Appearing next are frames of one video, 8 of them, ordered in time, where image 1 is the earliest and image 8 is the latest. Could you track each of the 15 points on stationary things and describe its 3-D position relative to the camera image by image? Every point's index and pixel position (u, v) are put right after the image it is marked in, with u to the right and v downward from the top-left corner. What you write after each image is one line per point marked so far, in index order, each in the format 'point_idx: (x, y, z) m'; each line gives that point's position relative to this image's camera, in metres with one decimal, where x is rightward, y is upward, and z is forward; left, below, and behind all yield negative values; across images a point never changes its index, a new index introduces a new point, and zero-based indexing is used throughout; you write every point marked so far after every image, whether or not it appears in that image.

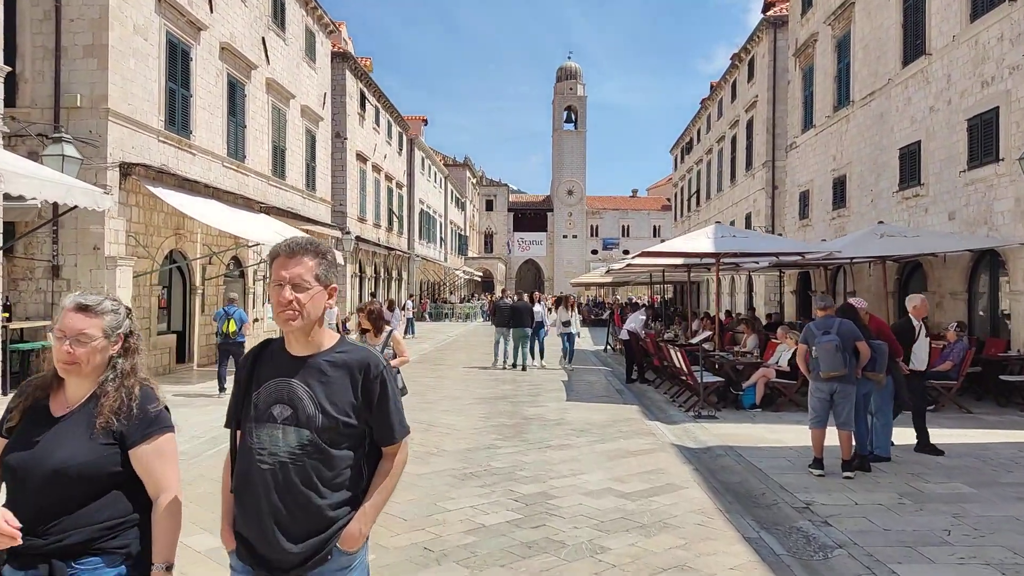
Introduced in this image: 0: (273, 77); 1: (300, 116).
0: (-5.7, +5.0, +17.3) m
1: (-5.6, +4.5, +19.3) m
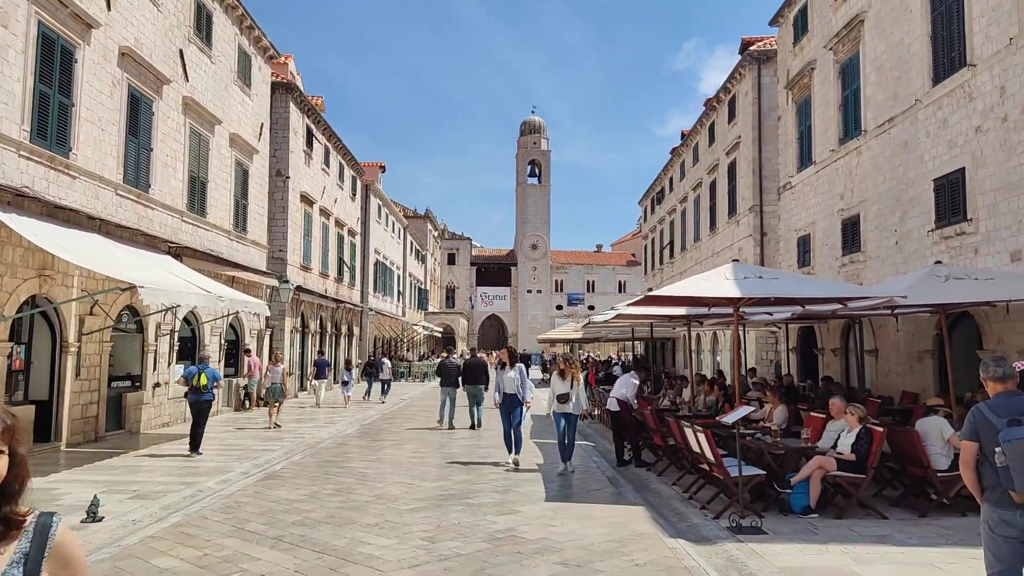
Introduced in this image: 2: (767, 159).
0: (-6.4, +3.9, +14.8) m
1: (-6.5, +3.3, +16.7) m
2: (+6.7, +3.4, +19.3) m
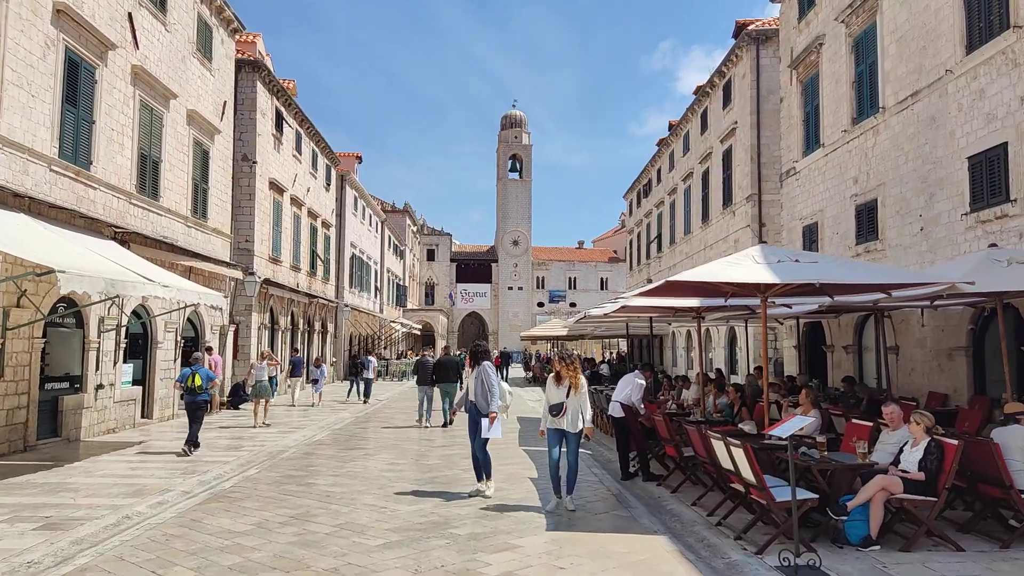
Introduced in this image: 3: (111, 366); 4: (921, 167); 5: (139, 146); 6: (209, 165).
0: (-6.7, +4.0, +13.3) m
1: (-6.8, +3.4, +15.3) m
2: (+6.3, +3.5, +18.2) m
3: (-6.9, -1.3, +12.6) m
4: (+6.3, +1.9, +11.2) m
5: (-6.8, +2.6, +13.3) m
6: (-6.8, +2.7, +16.3) m
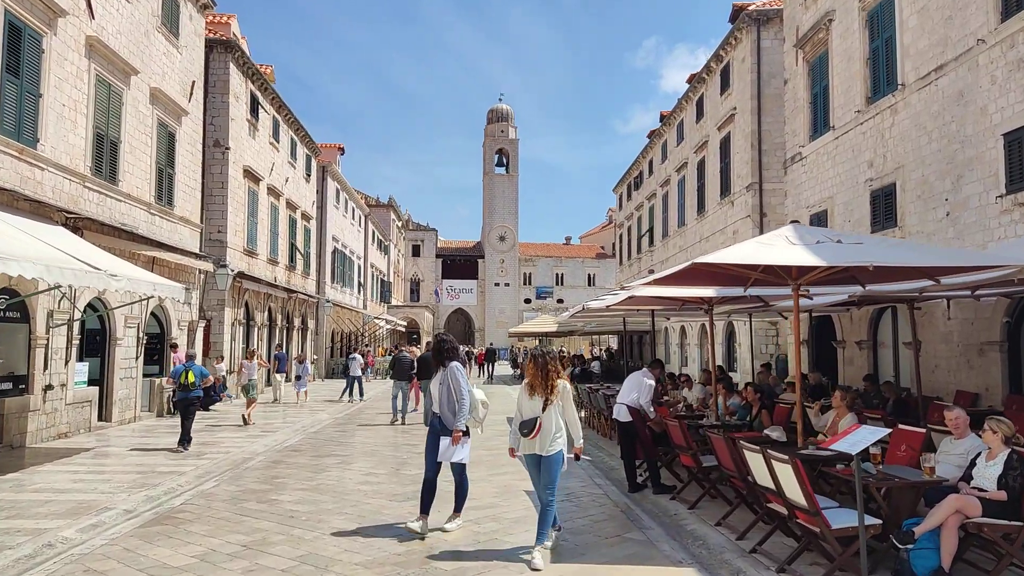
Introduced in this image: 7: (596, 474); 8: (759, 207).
0: (-6.9, +4.2, +12.2) m
1: (-7.0, +3.6, +14.1) m
2: (+6.0, +3.7, +17.3) m
3: (-7.1, -1.2, +11.5) m
4: (+6.1, +2.0, +10.3) m
5: (-6.9, +2.7, +12.1) m
6: (-7.0, +2.9, +15.2) m
7: (+1.0, -2.1, +8.4) m
8: (+5.7, +1.9, +17.1) m
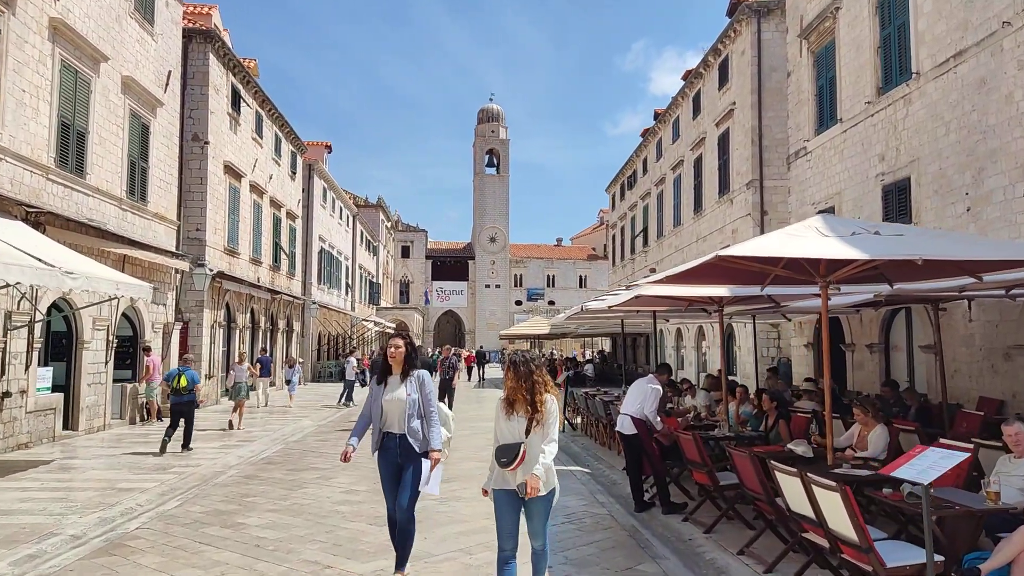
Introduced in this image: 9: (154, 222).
0: (-7.0, +4.2, +11.4) m
1: (-7.1, +3.6, +13.4) m
2: (+5.8, +3.7, +16.7) m
3: (-7.2, -1.2, +10.7) m
4: (+6.1, +2.0, +9.7) m
5: (-7.0, +2.7, +11.4) m
6: (-7.1, +2.9, +14.4) m
7: (+0.9, -2.1, +7.8) m
8: (+5.6, +1.9, +16.4) m
9: (-7.1, +1.3, +14.6) m
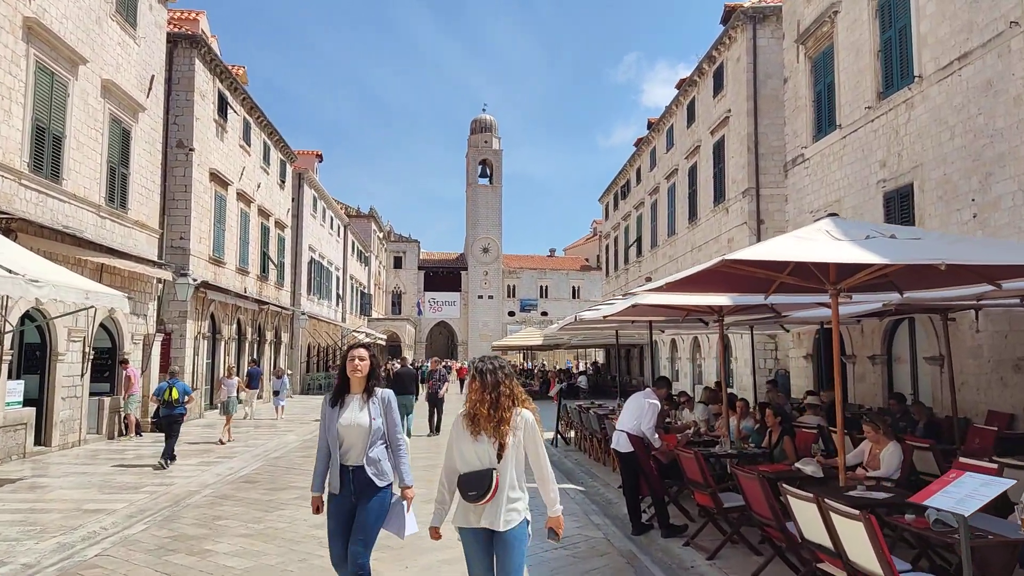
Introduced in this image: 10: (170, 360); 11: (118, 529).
0: (-7.1, +4.0, +11.0) m
1: (-7.3, +3.4, +13.0) m
2: (+5.7, +3.4, +16.4) m
3: (-7.3, -1.3, +10.3) m
4: (+5.9, +1.9, +9.4) m
5: (-7.2, +2.6, +11.0) m
6: (-7.3, +2.7, +14.0) m
7: (+0.8, -2.2, +7.3) m
8: (+5.4, +1.6, +16.1) m
9: (-7.3, +1.1, +14.2) m
10: (-7.5, -1.6, +16.1) m
11: (-3.6, -2.2, +6.8) m
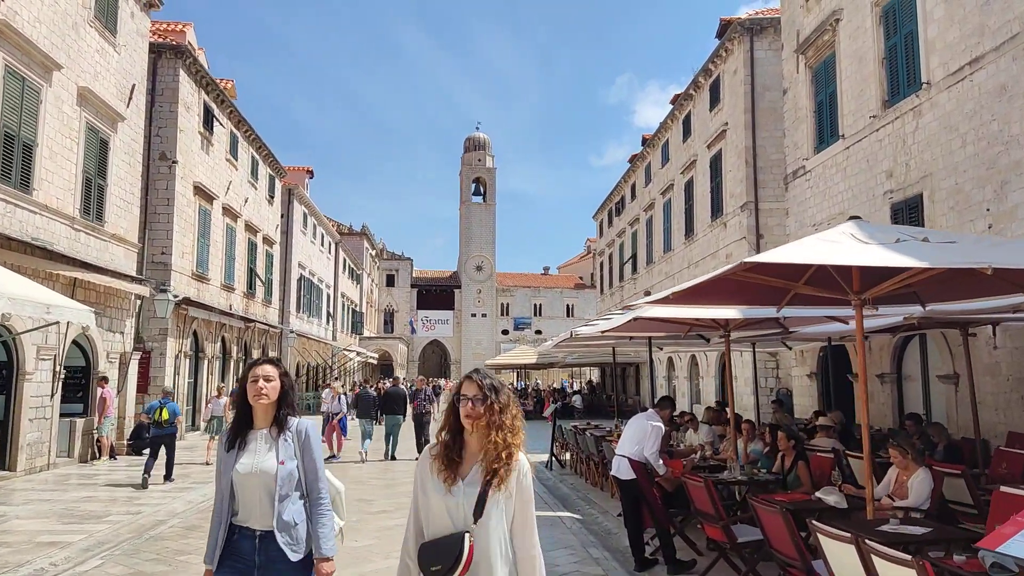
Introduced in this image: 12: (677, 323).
0: (-7.2, +3.8, +10.5) m
1: (-7.4, +3.1, +12.5) m
2: (+5.5, +3.1, +16.0) m
3: (-7.4, -1.5, +9.6) m
4: (+5.8, +1.7, +9.0) m
5: (-7.3, +2.4, +10.4) m
6: (-7.4, +2.4, +13.5) m
7: (+0.7, -2.3, +6.8) m
8: (+5.2, +1.3, +15.7) m
9: (-7.4, +0.8, +13.6) m
10: (-7.7, -1.9, +15.5) m
11: (-3.7, -2.3, +6.2) m
12: (+1.6, -0.3, +7.3) m
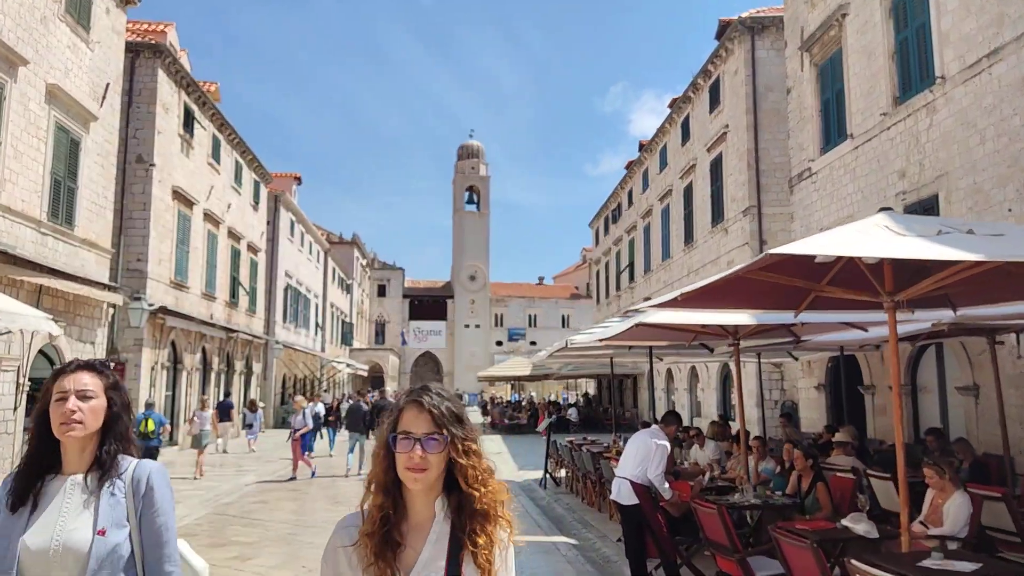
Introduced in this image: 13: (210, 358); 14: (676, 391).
0: (-7.3, +3.7, +9.9) m
1: (-7.5, +3.0, +11.8) m
2: (+5.3, +2.9, +15.5) m
3: (-7.5, -1.6, +8.9) m
4: (+5.7, +1.6, +8.5) m
5: (-7.4, +2.3, +9.8) m
6: (-7.6, +2.2, +12.8) m
7: (+0.6, -2.4, +6.1) m
8: (+5.1, +1.1, +15.1) m
9: (-7.6, +0.7, +13.0) m
10: (-7.8, -2.1, +14.8) m
11: (-3.8, -2.3, +5.5) m
12: (+1.5, -0.4, +6.6) m
13: (-8.0, -1.8, +19.5) m
14: (+4.3, -2.7, +19.5) m
